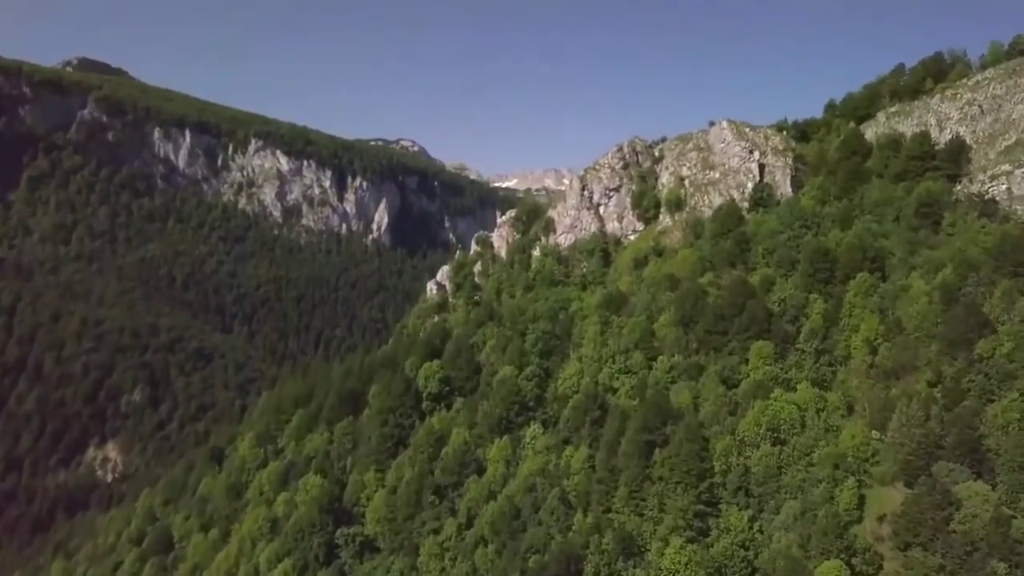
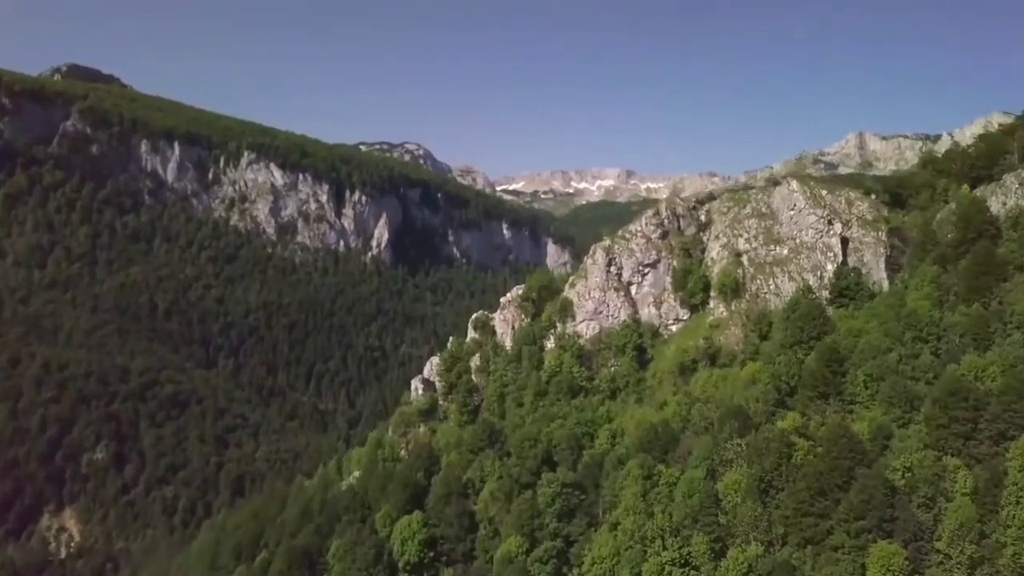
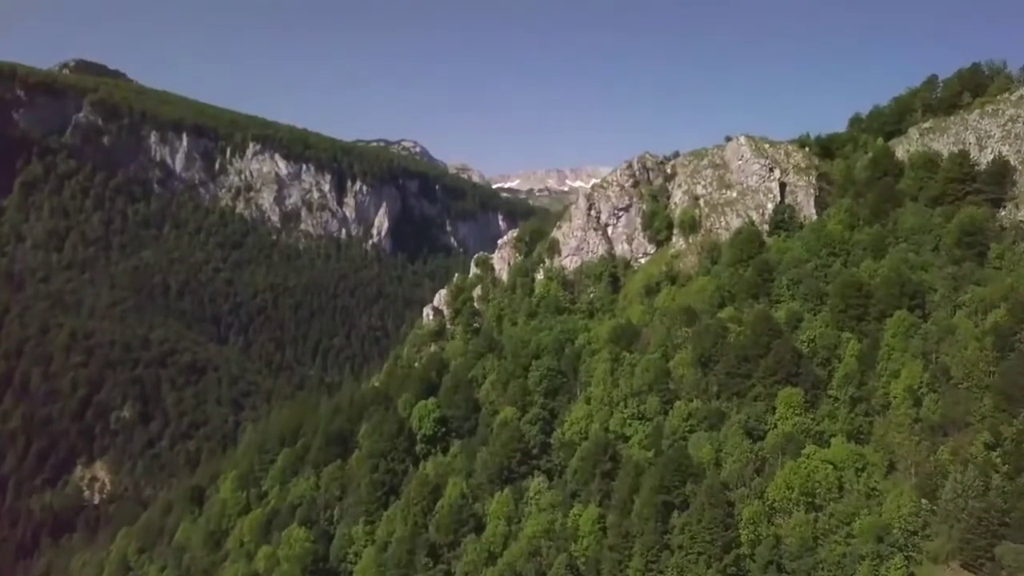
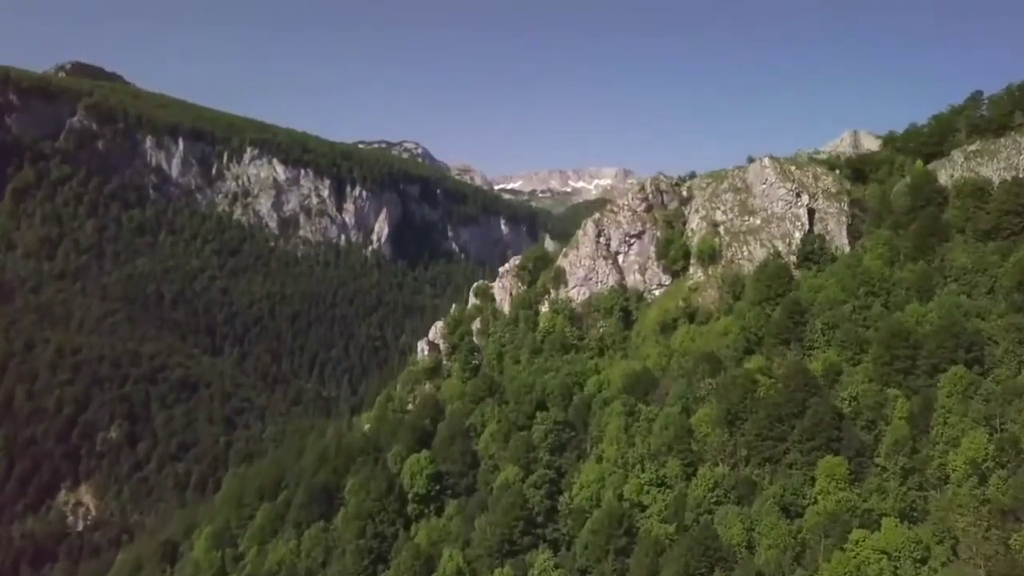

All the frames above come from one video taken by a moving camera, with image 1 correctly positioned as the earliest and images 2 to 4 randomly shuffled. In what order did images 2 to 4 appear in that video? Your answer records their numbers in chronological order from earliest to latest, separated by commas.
3, 4, 2
